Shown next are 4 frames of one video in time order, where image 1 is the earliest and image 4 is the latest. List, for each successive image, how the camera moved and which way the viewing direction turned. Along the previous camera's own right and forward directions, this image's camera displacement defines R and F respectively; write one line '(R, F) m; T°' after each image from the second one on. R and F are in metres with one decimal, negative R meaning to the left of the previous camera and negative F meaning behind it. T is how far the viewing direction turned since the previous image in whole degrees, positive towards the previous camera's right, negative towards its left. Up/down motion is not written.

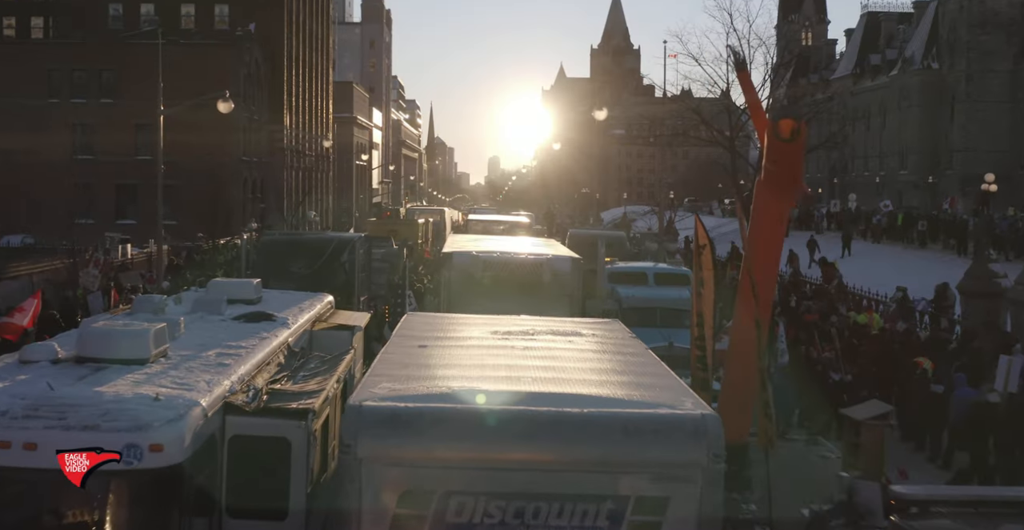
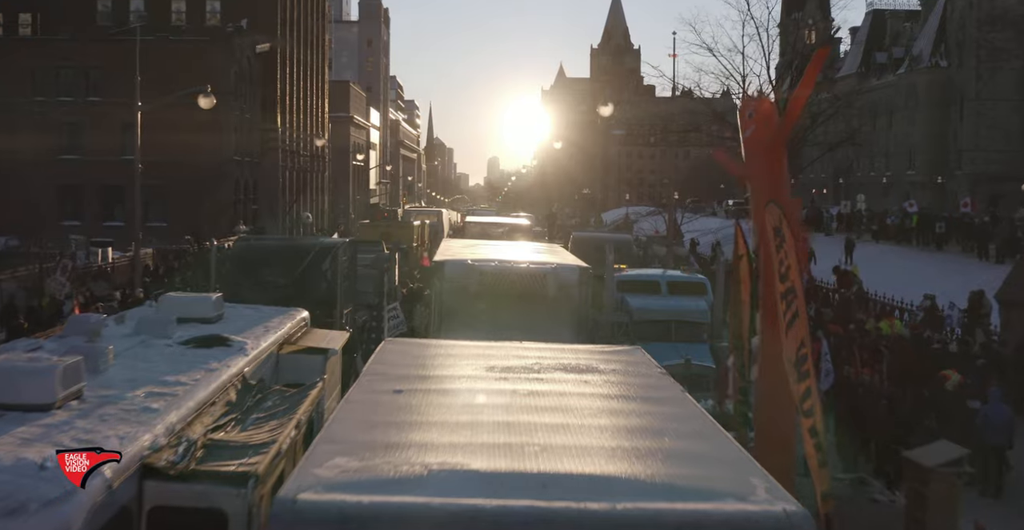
(0.0, +1.5) m; 0°
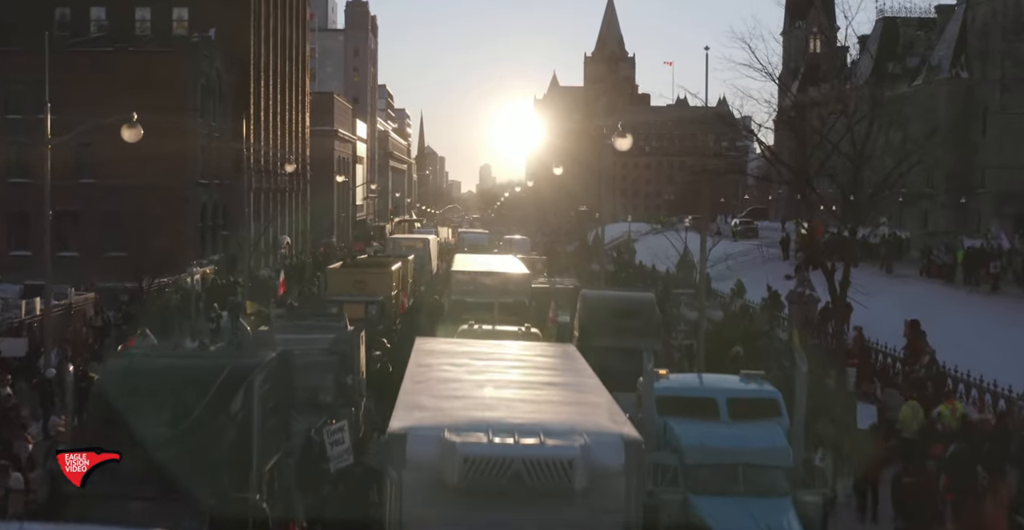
(-0.1, +4.4) m; 0°
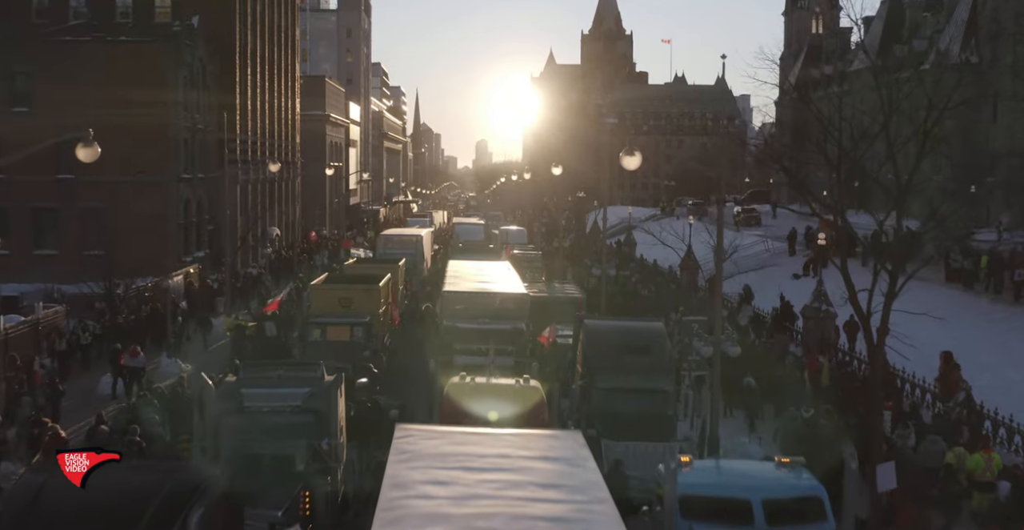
(0.0, +1.8) m; 0°
